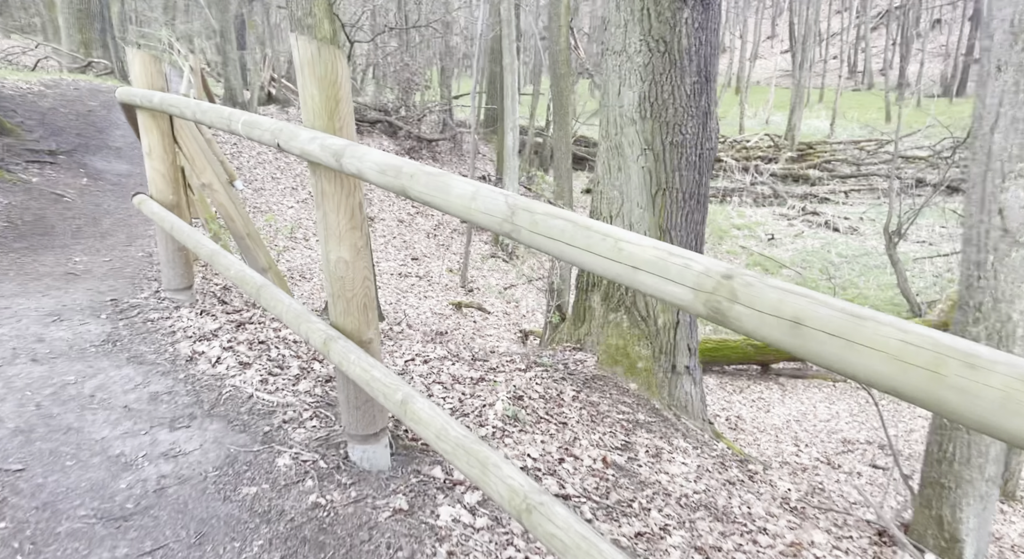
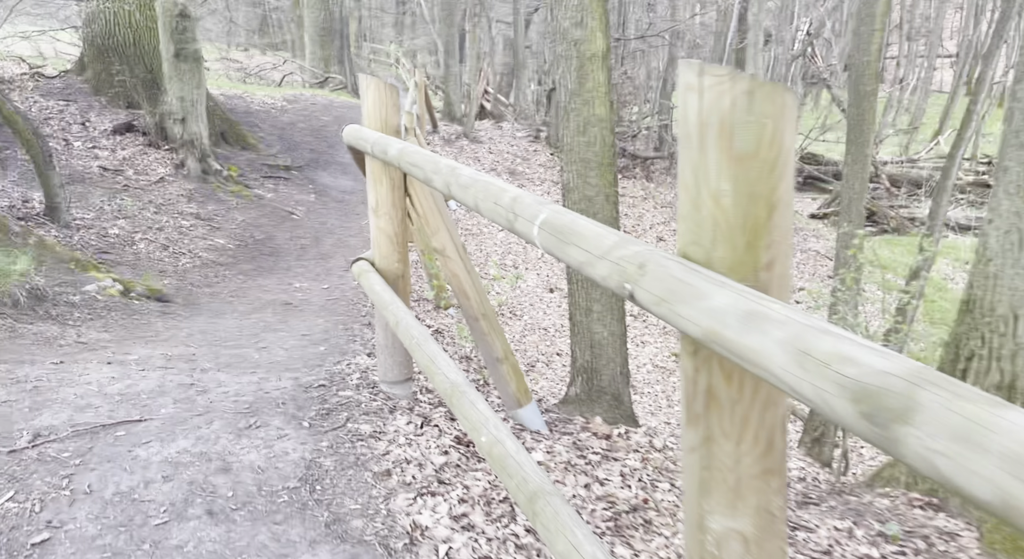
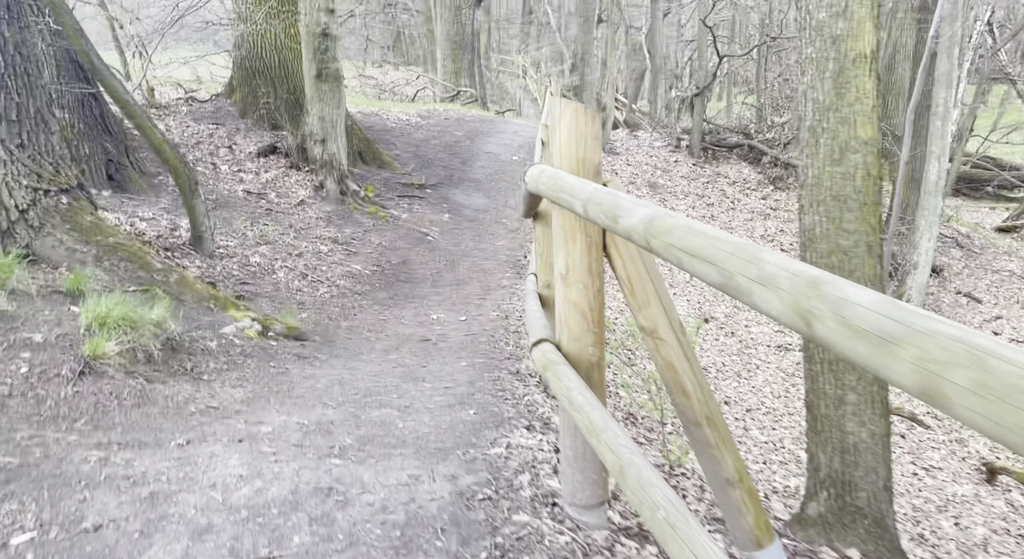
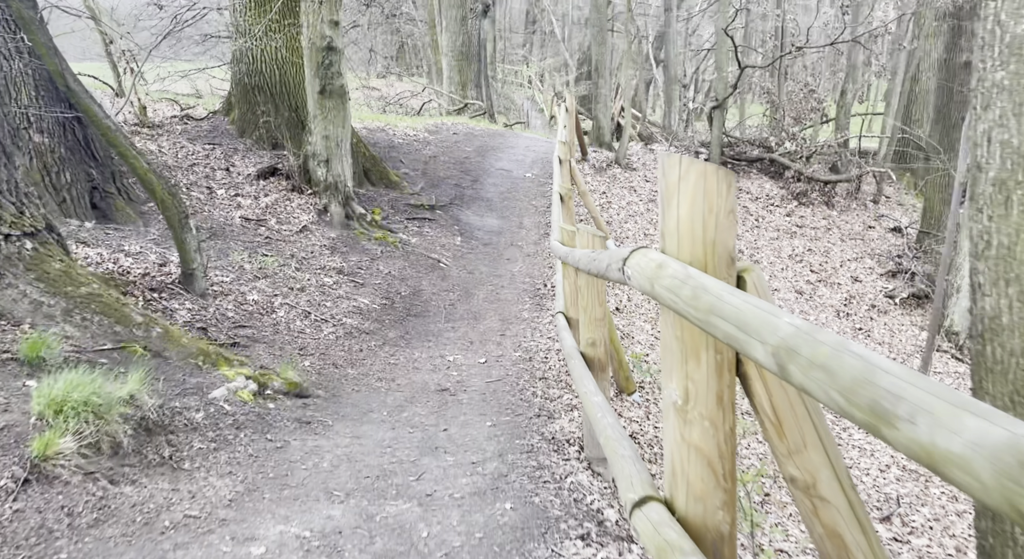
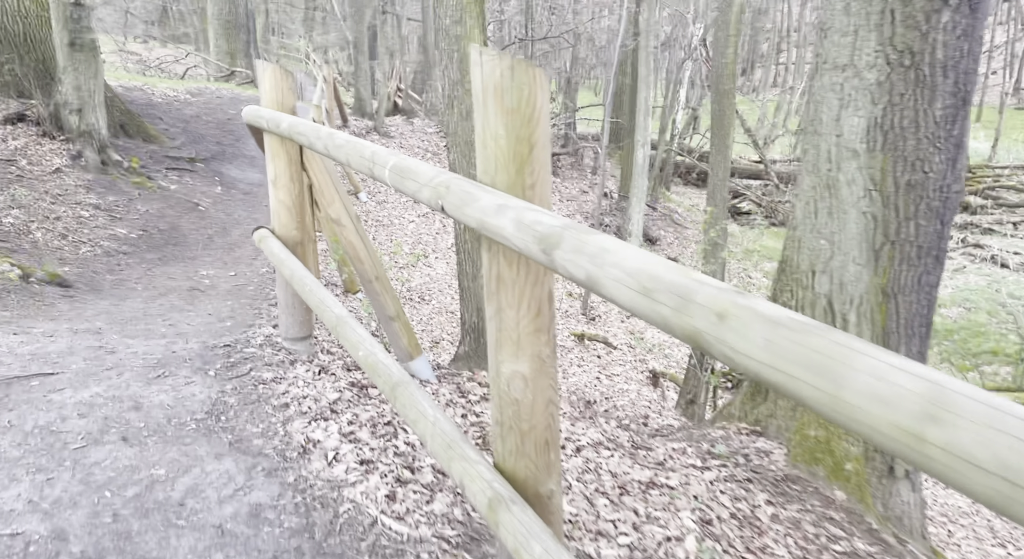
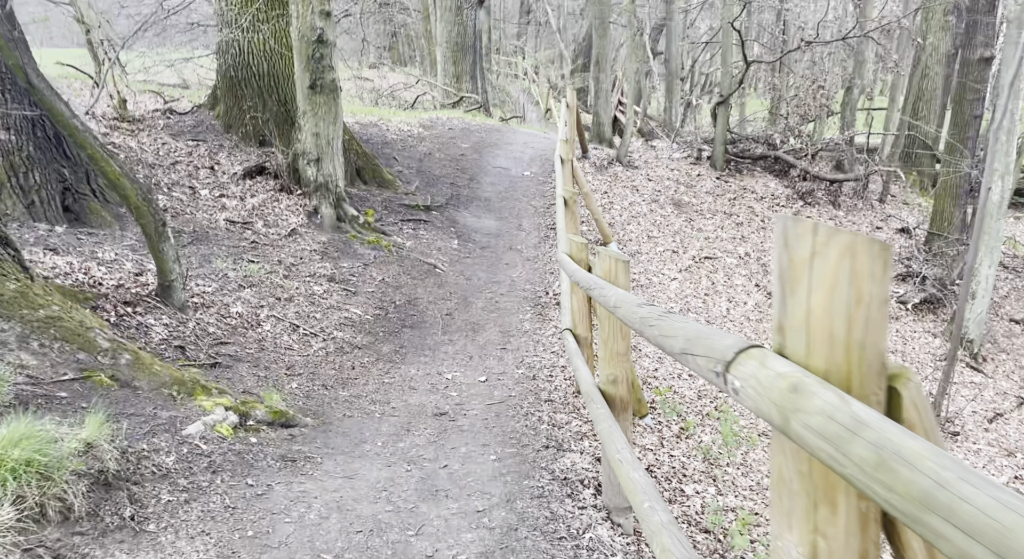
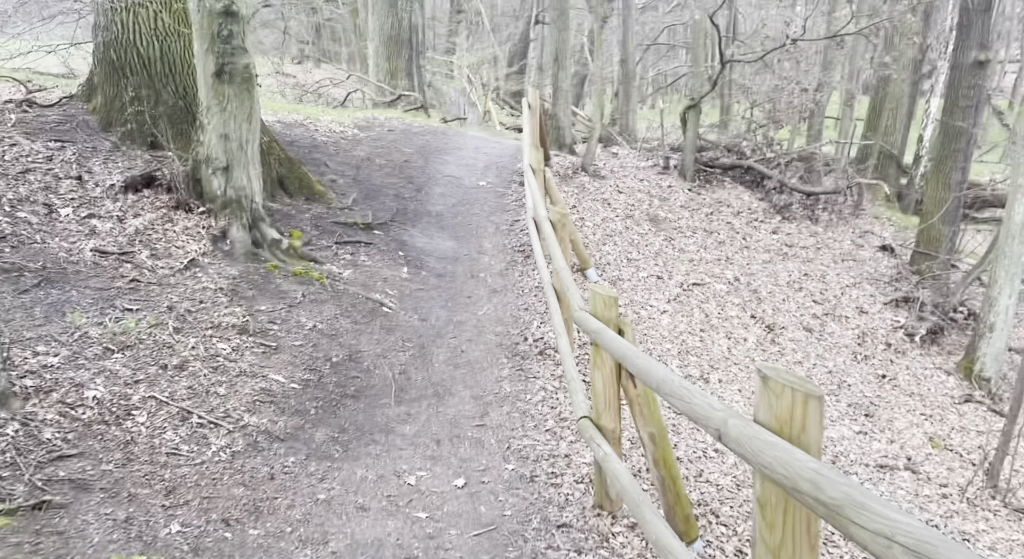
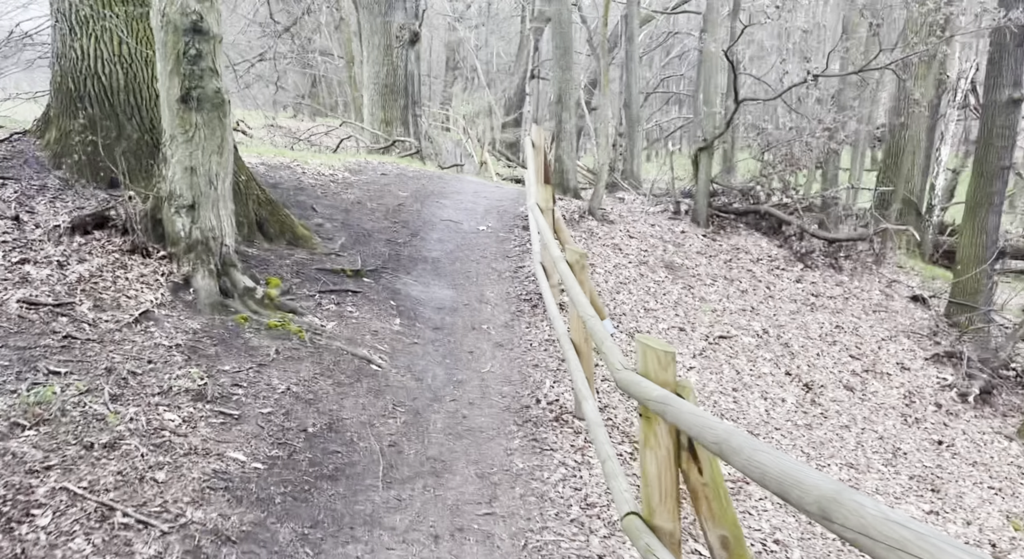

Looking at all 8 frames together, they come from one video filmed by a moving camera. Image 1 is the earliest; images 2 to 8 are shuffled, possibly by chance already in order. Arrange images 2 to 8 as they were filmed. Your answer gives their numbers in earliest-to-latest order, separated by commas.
5, 2, 3, 4, 6, 7, 8
